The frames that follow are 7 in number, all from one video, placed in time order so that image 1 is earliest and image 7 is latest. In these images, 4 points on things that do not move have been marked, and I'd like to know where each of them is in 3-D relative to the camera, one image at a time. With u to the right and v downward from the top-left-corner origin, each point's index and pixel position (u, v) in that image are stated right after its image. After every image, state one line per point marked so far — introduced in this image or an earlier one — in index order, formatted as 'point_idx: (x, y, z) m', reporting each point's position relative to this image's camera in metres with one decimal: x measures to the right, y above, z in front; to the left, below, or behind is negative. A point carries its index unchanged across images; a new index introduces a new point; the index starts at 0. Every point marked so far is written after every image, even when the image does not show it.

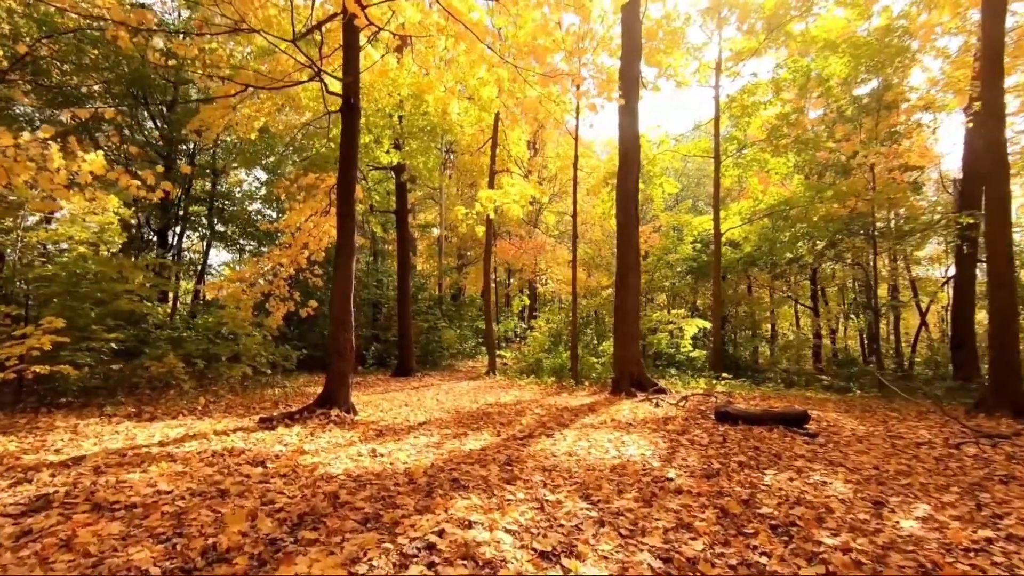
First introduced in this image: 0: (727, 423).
0: (+2.5, -1.6, +6.3) m
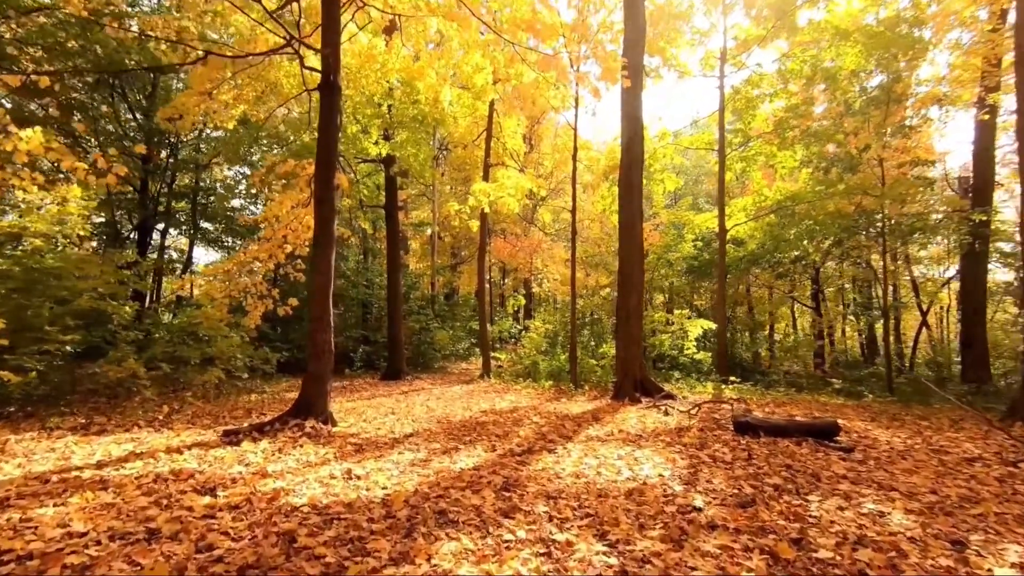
0: (+2.4, -1.5, +5.6) m
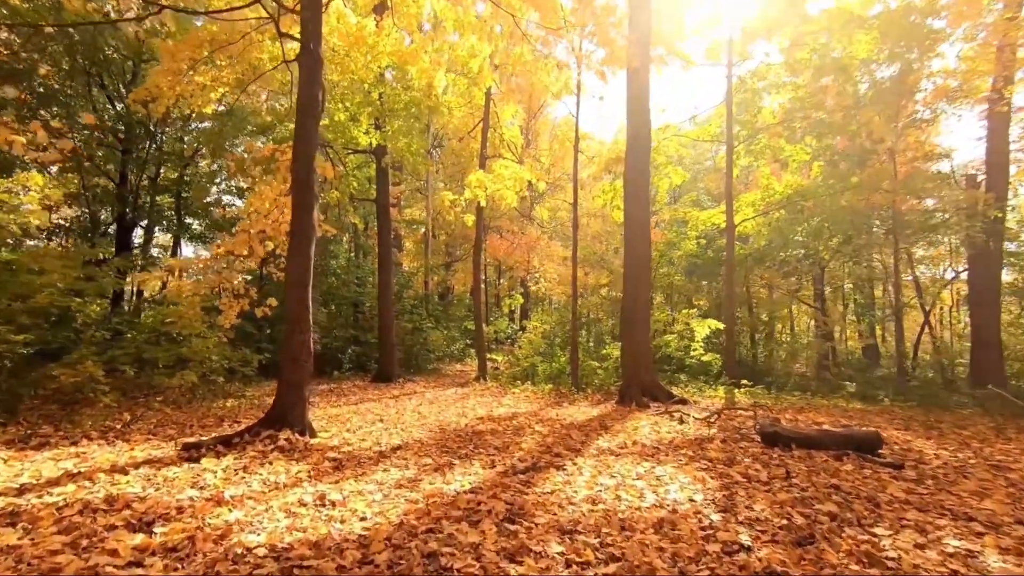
0: (+2.4, -1.5, +5.0) m
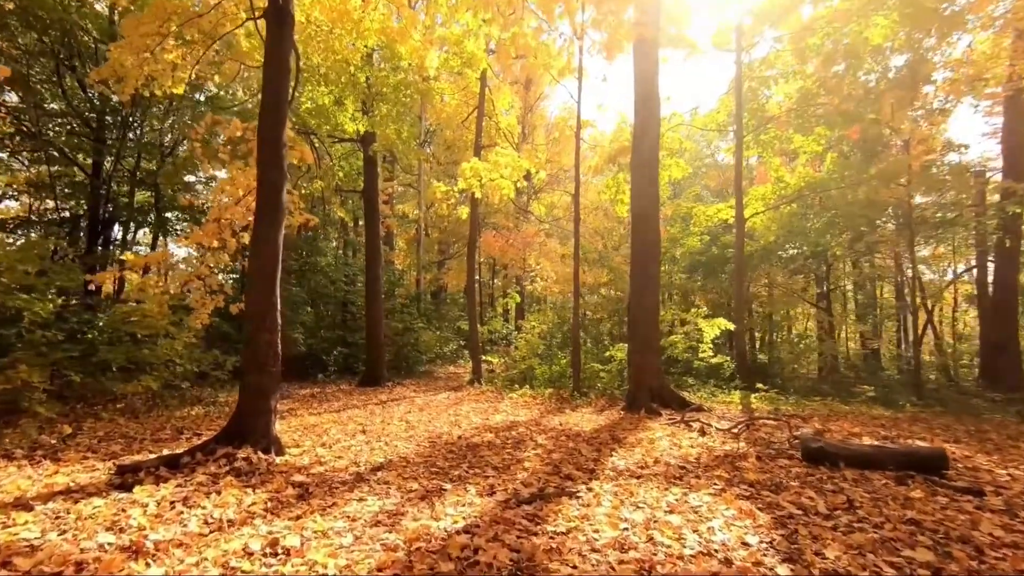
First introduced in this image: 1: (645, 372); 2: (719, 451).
0: (+2.5, -1.4, +4.3) m
1: (+2.0, -1.2, +8.1) m
2: (+1.9, -1.5, +4.9) m
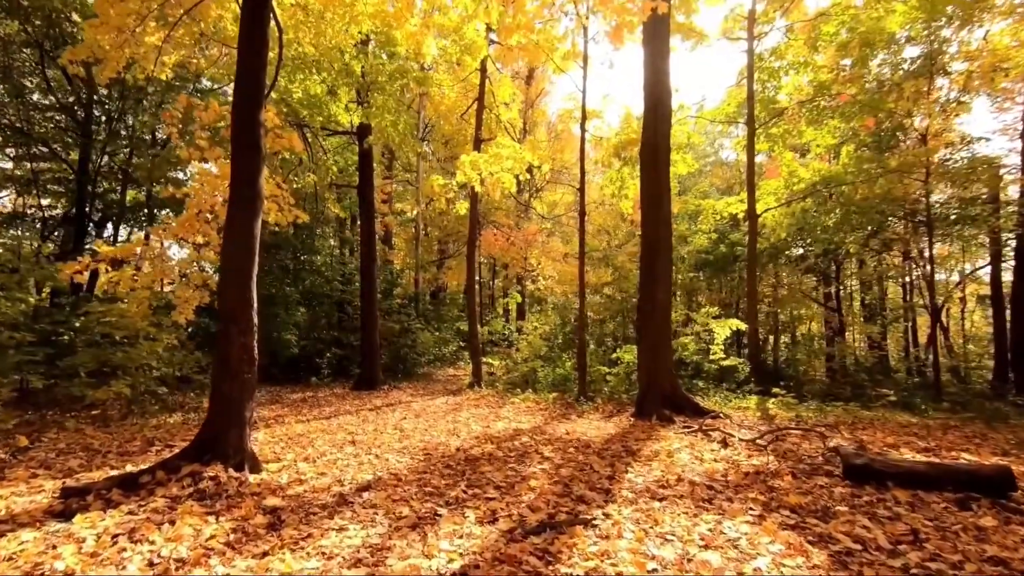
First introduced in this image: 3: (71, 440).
0: (+2.5, -1.4, +3.8) m
1: (+2.0, -1.2, +7.6) m
2: (+1.9, -1.4, +4.4) m
3: (-4.2, -1.4, +5.1) m
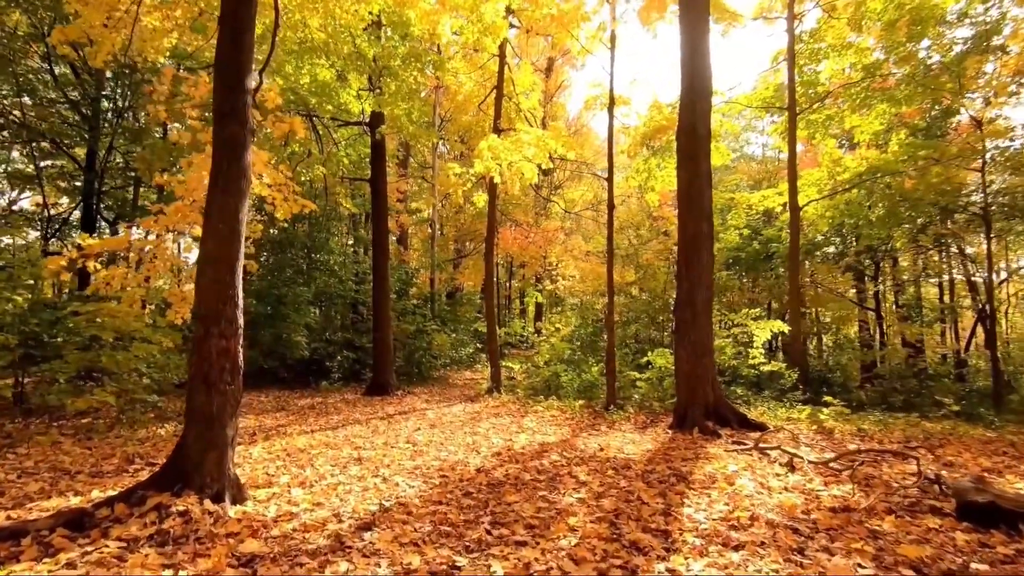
0: (+2.7, -1.3, +3.0) m
1: (+2.3, -1.2, +6.8) m
2: (+2.1, -1.4, +3.6) m
3: (-3.9, -1.4, +4.5) m
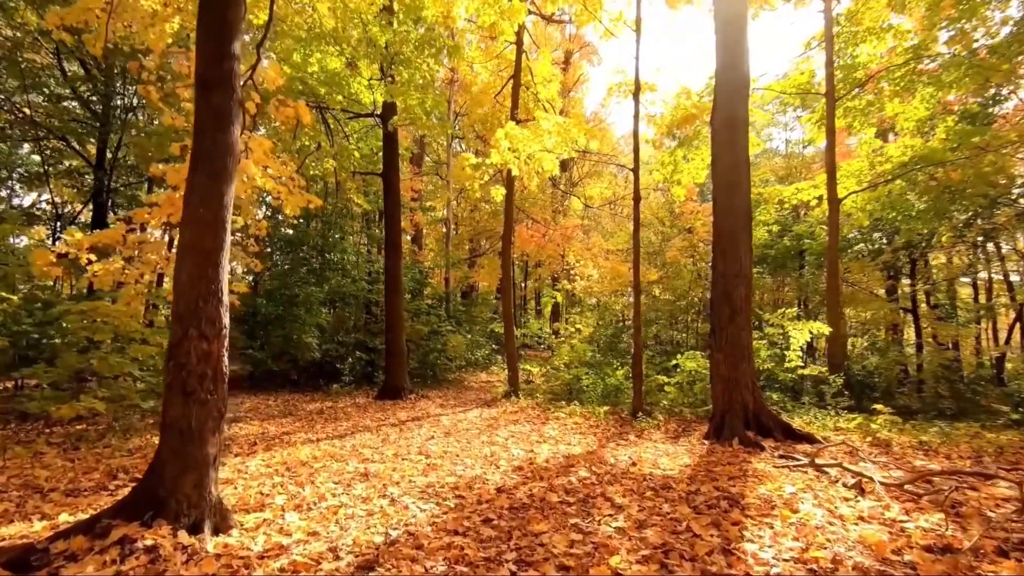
0: (+2.8, -1.3, +2.4) m
1: (+2.6, -1.2, +6.2) m
2: (+2.3, -1.4, +3.0) m
3: (-3.7, -1.4, +4.1) m
